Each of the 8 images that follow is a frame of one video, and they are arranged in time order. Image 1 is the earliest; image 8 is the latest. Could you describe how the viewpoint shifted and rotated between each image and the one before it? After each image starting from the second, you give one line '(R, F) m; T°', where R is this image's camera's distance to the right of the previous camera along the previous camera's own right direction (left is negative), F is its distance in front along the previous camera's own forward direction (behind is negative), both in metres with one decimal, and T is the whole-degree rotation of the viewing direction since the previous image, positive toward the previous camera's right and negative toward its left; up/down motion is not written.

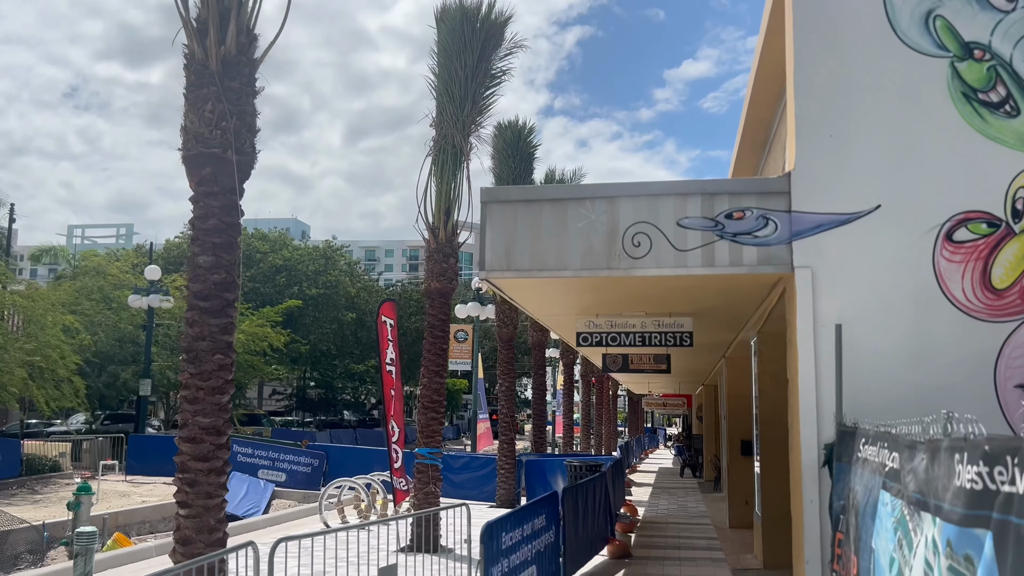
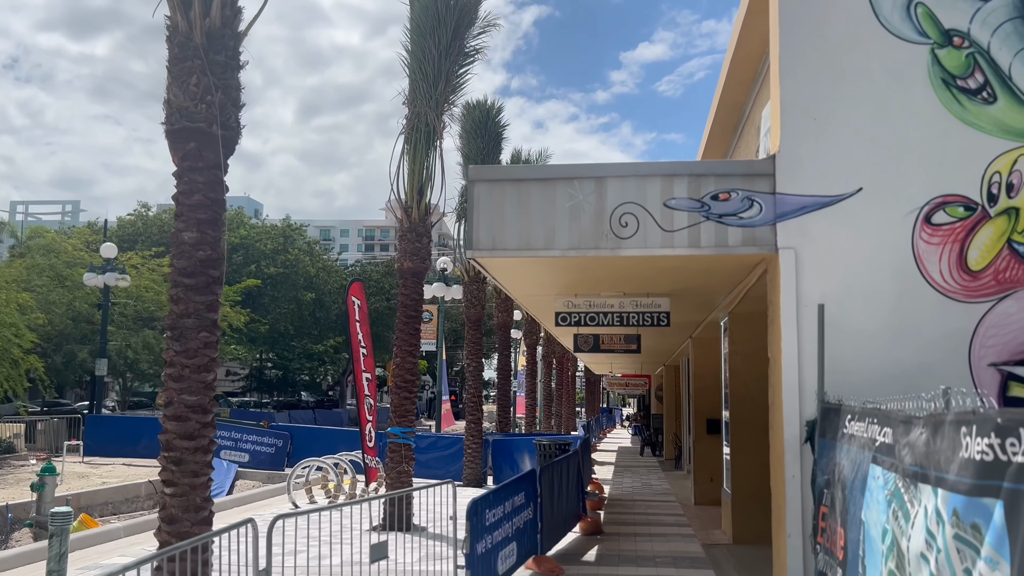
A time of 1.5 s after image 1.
(-0.3, 0.0) m; +3°
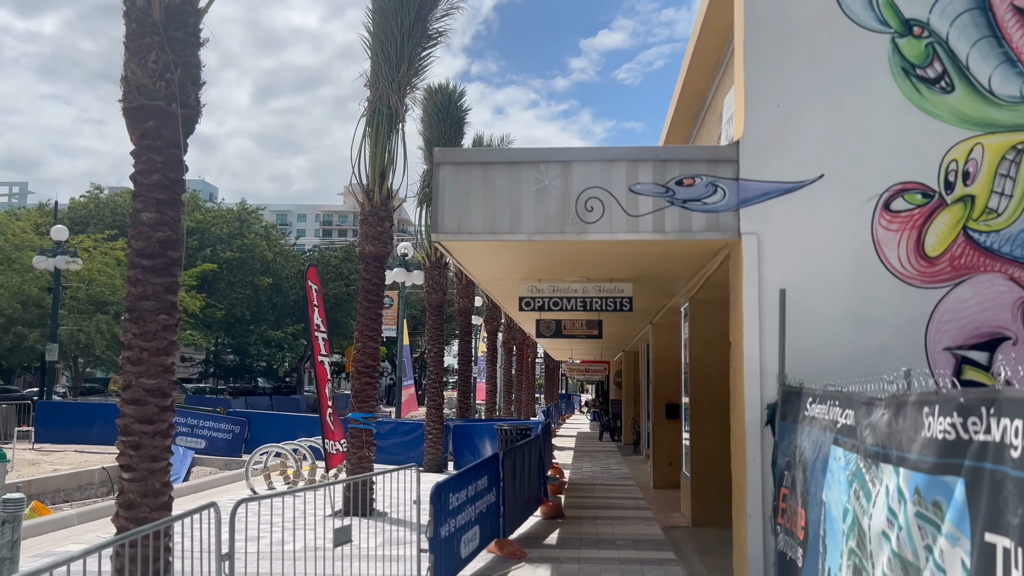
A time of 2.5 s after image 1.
(-0.1, 0.0) m; +3°
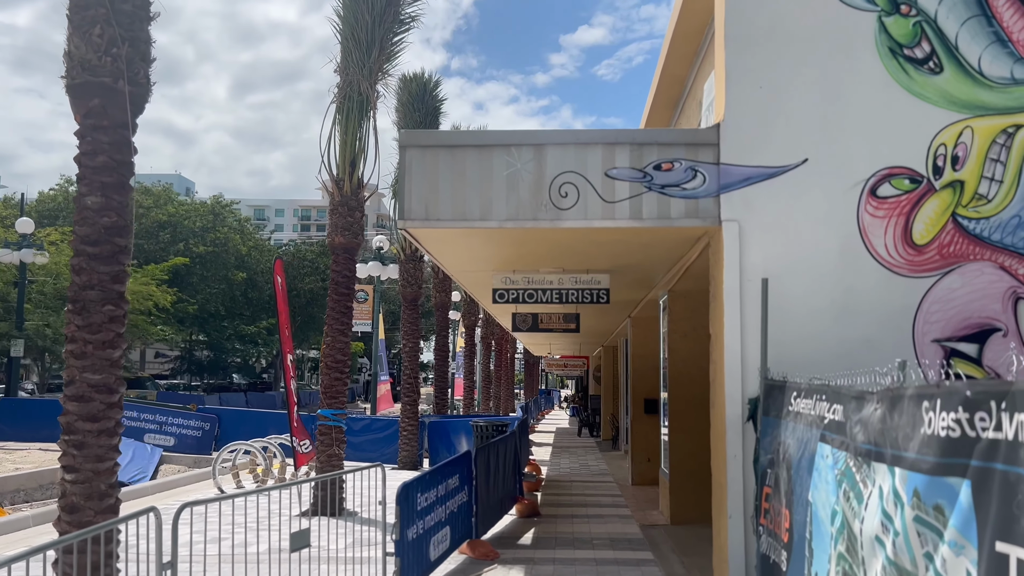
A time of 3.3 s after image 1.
(+0.1, +0.4) m; +1°
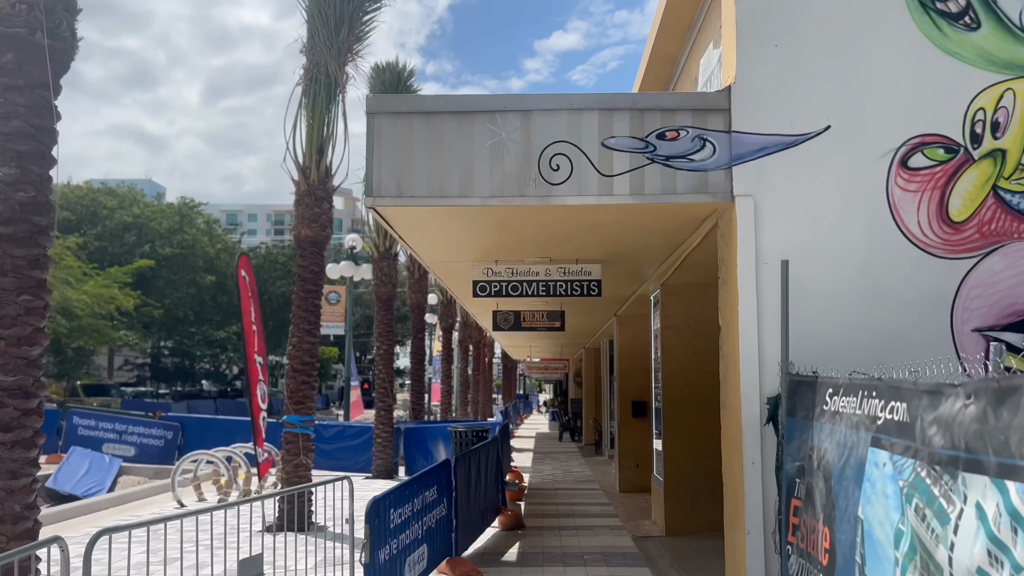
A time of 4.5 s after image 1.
(-0.1, +0.9) m; +2°
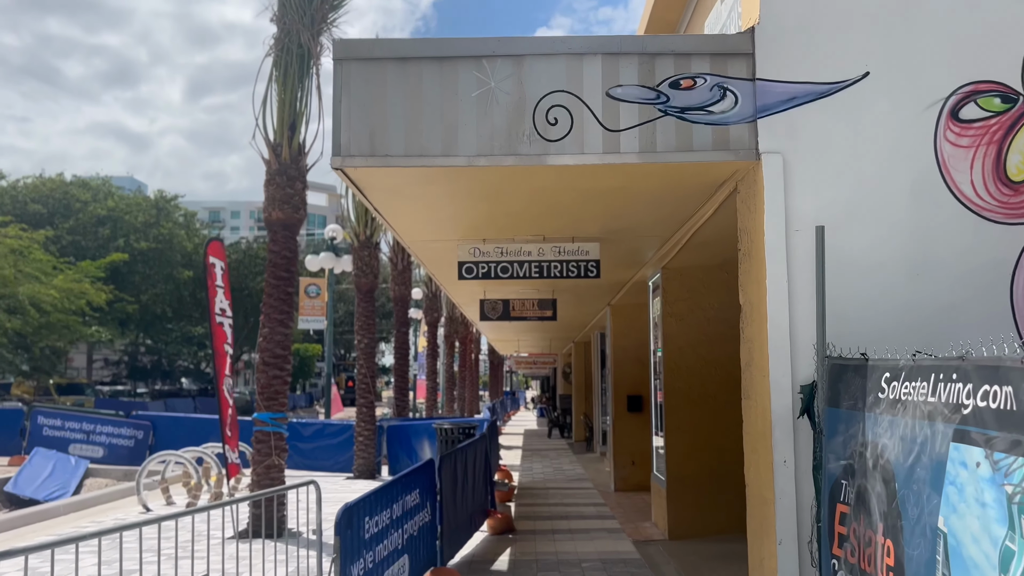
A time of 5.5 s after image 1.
(0.0, +0.8) m; +1°
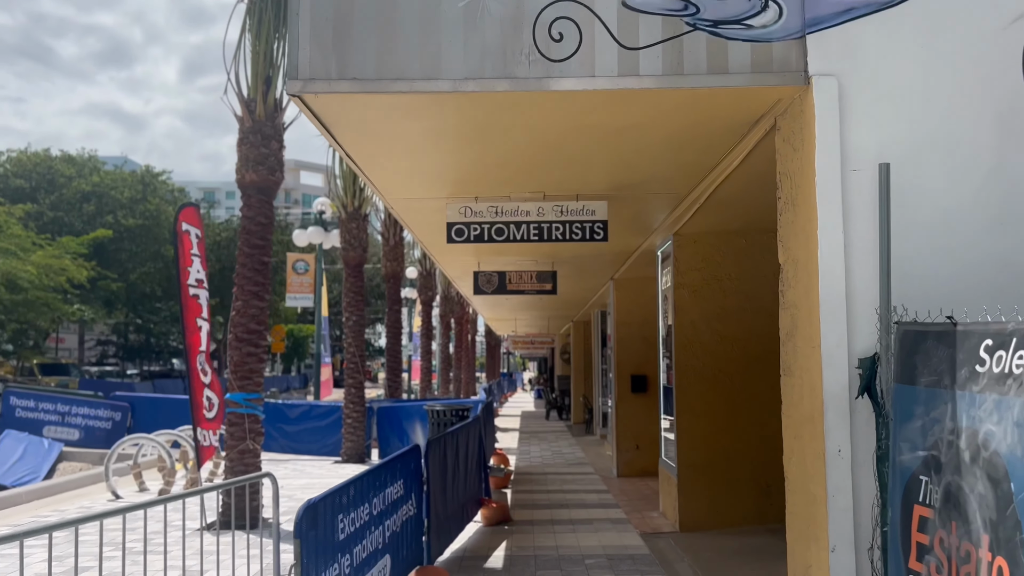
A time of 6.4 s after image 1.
(0.0, +0.9) m; 0°
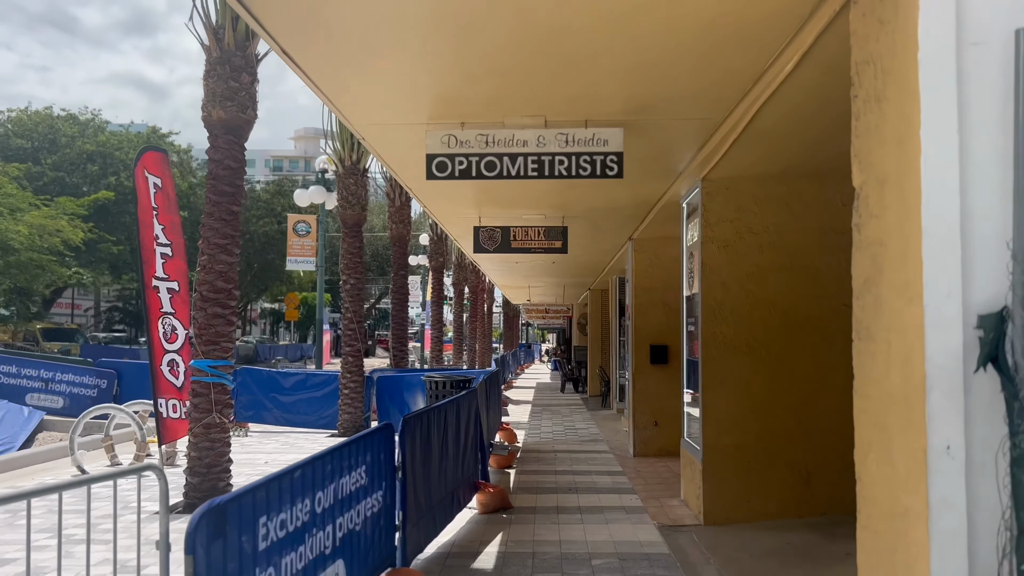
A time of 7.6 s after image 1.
(+0.2, +1.3) m; -1°
